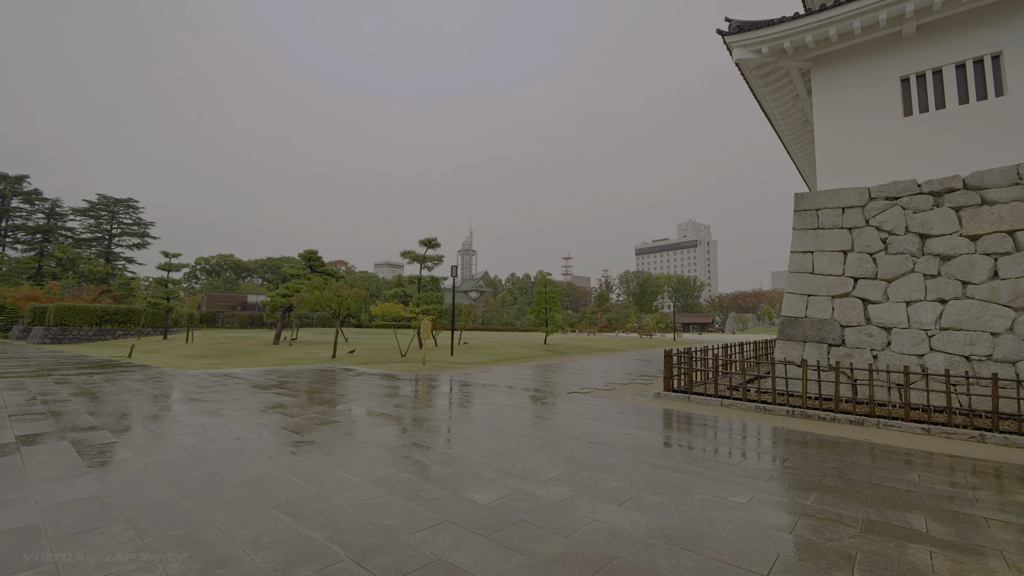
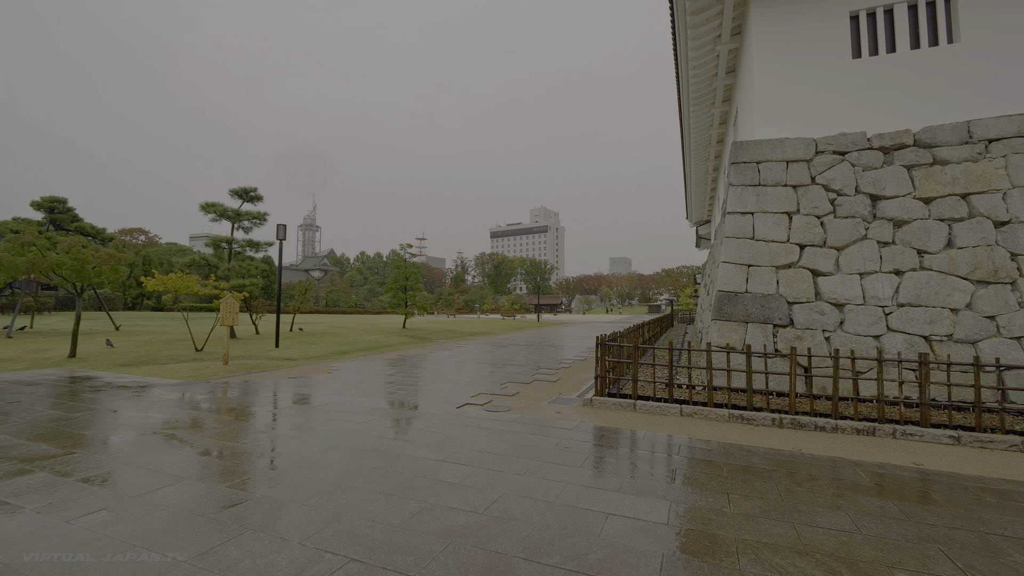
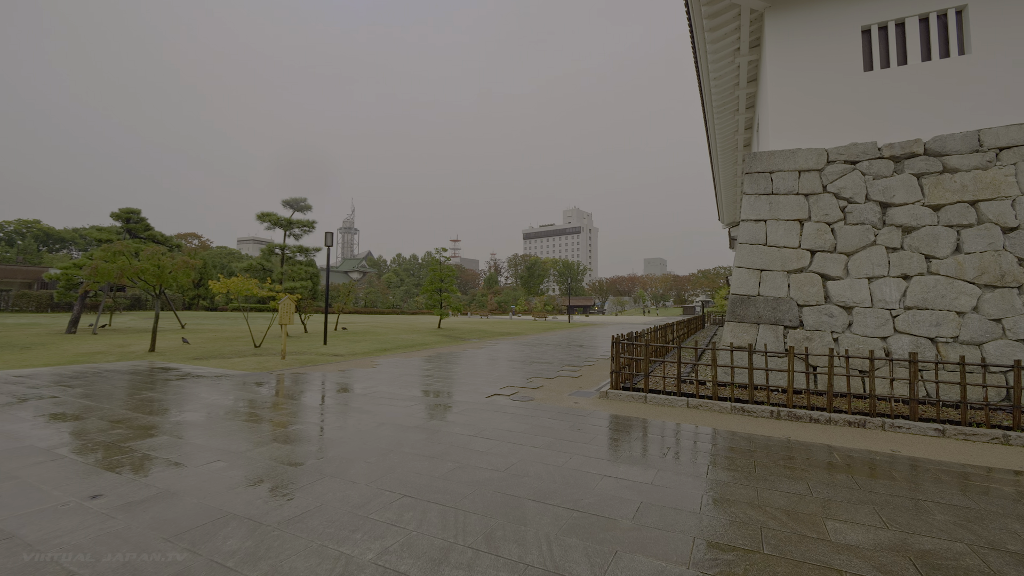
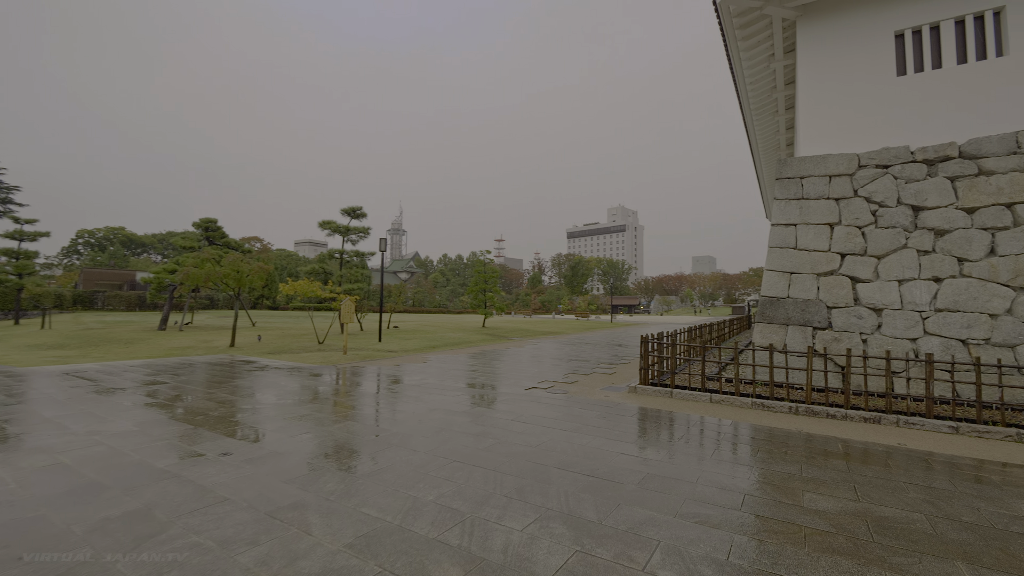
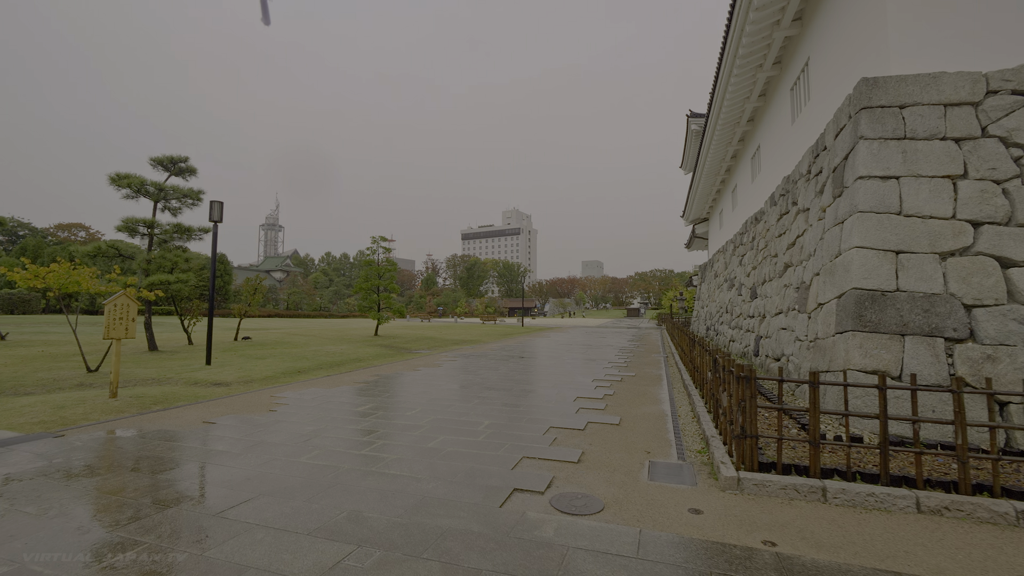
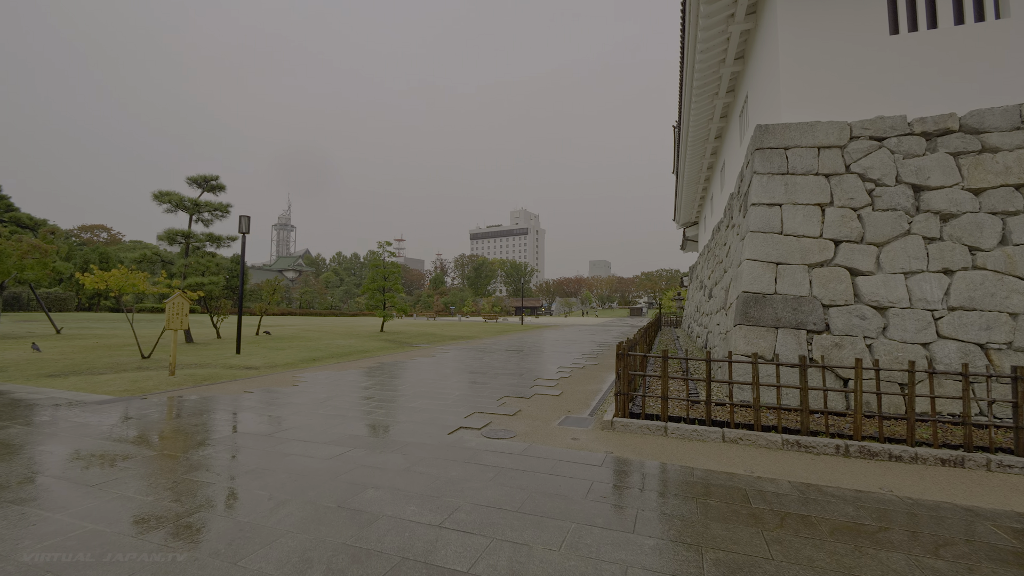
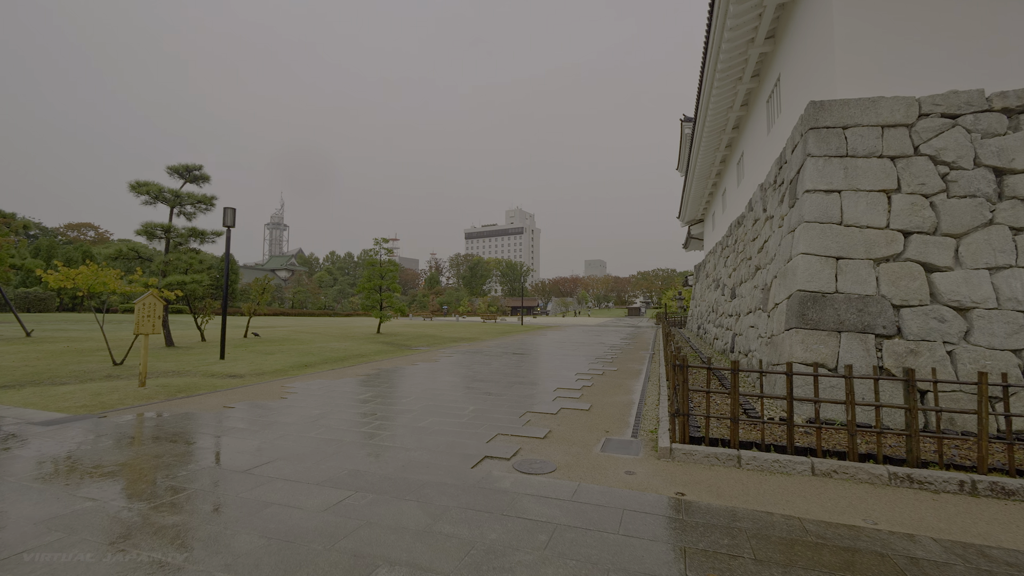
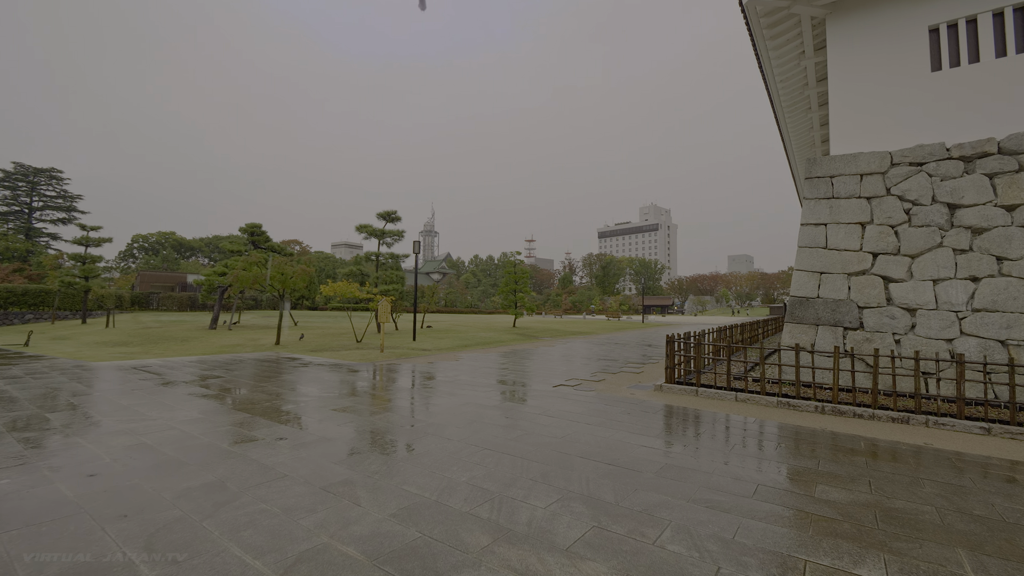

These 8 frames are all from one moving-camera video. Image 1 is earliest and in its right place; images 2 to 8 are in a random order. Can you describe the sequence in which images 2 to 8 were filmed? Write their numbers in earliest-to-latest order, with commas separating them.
8, 4, 3, 2, 6, 7, 5
